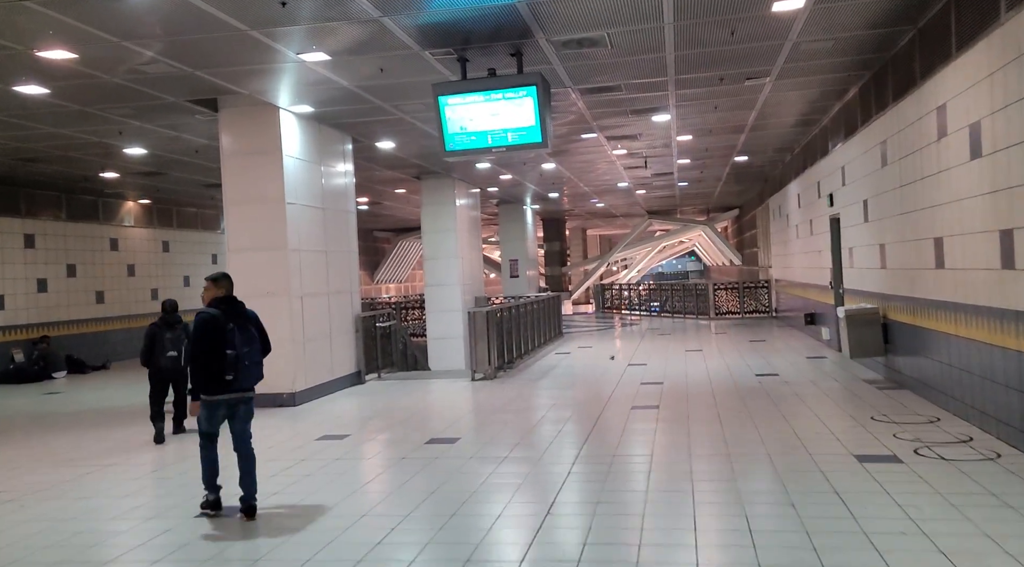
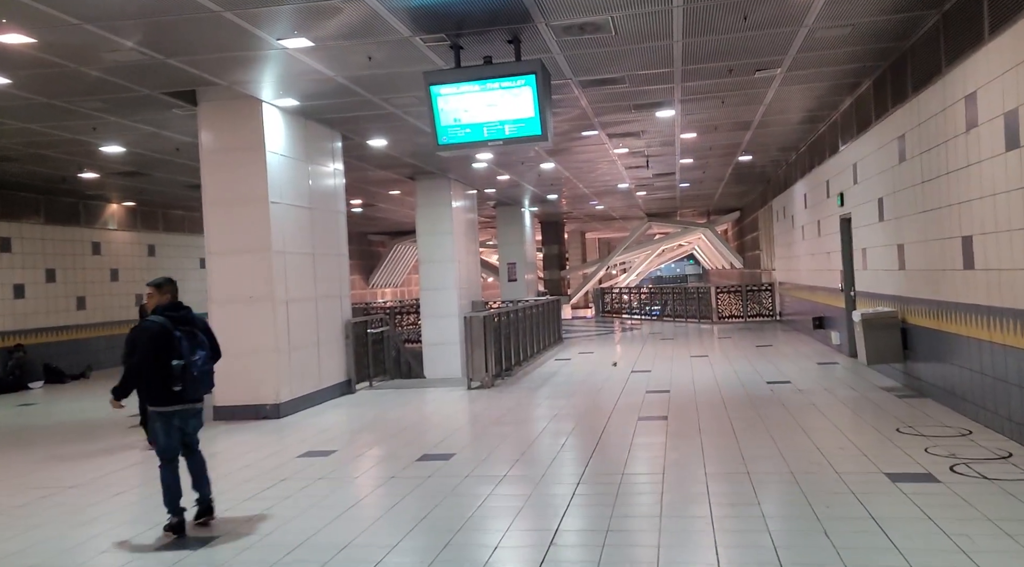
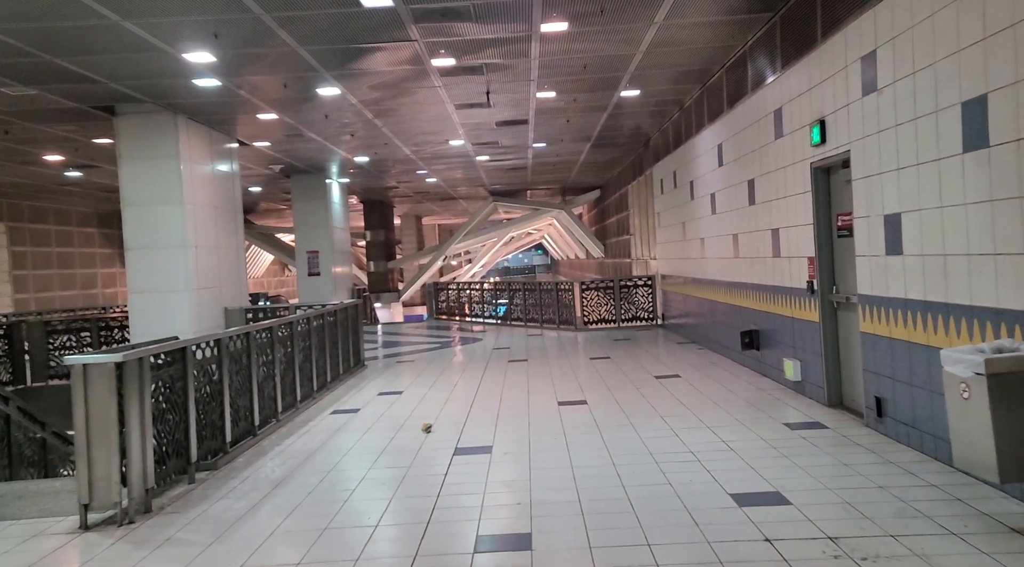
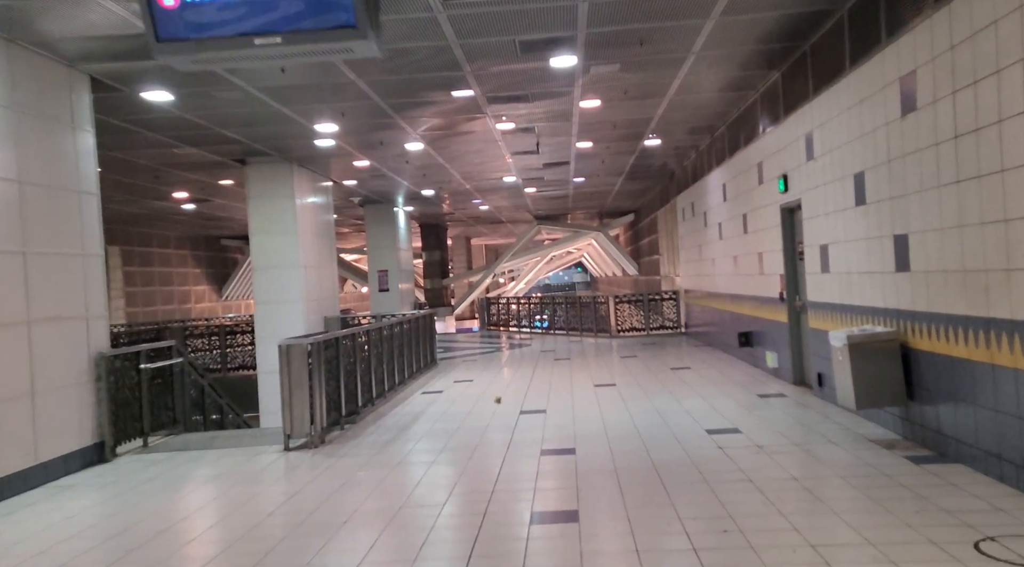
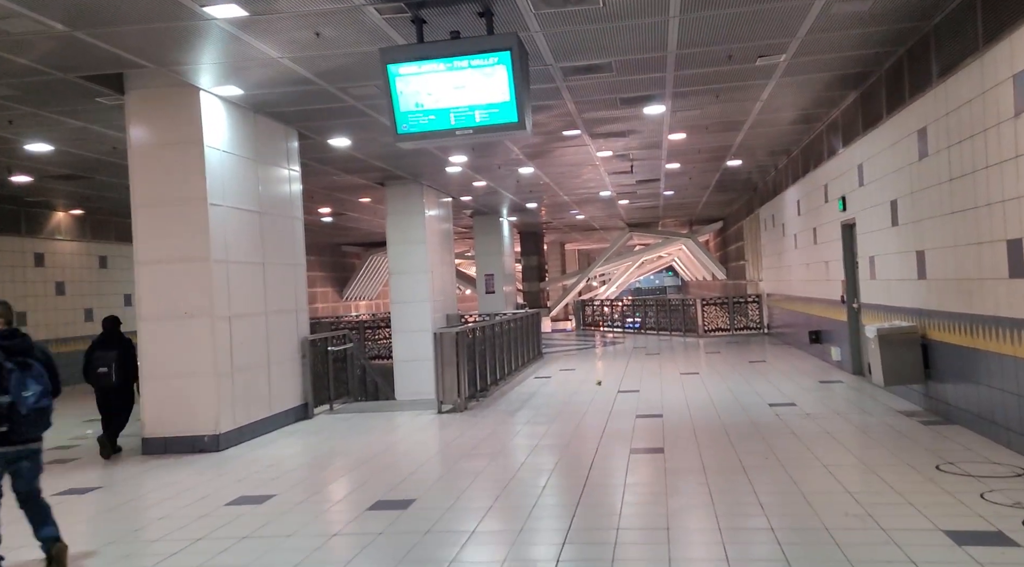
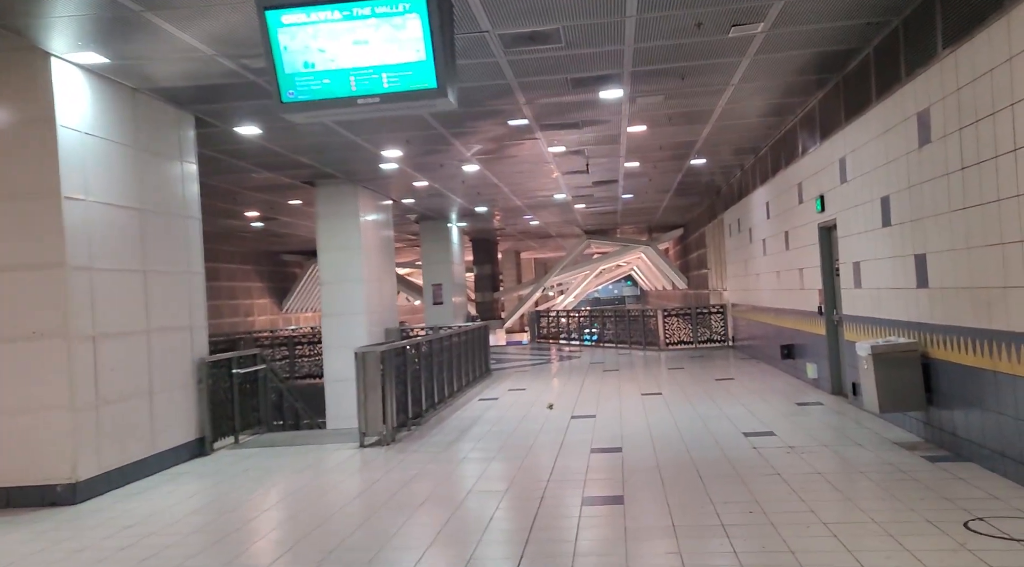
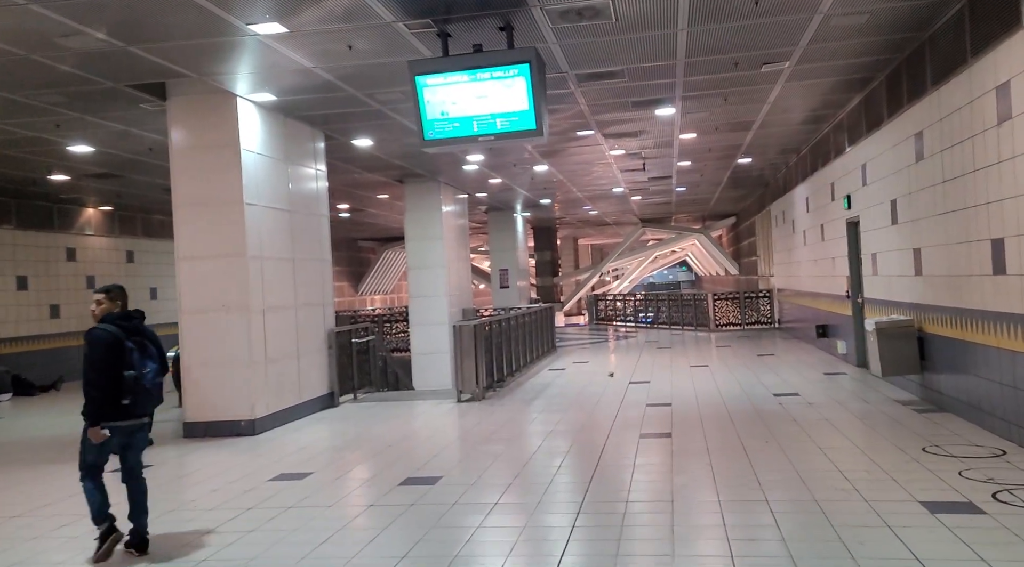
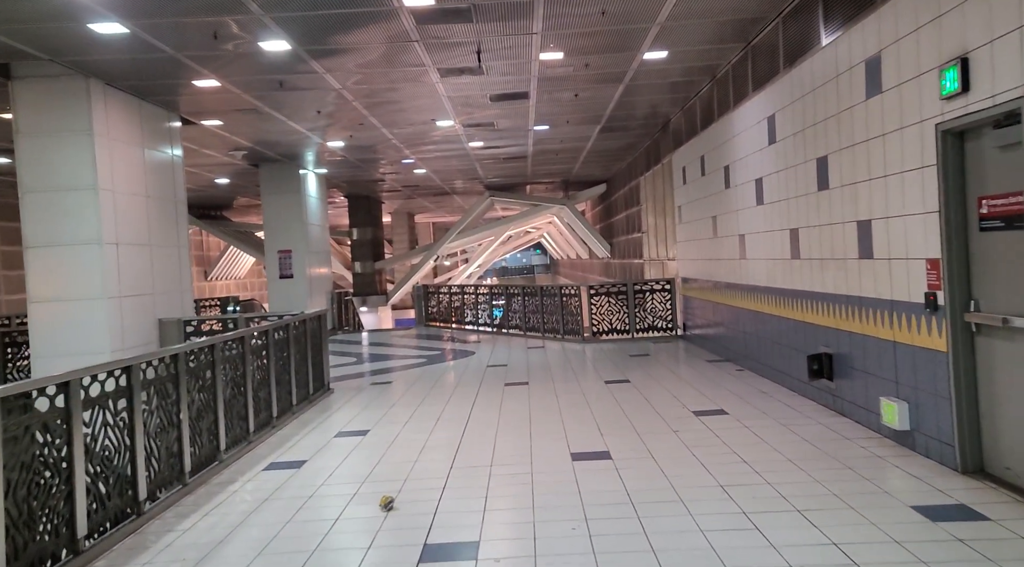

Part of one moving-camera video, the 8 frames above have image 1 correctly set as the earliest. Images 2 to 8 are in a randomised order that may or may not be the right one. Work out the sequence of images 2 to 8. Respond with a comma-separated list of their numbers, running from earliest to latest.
2, 7, 5, 6, 4, 3, 8
